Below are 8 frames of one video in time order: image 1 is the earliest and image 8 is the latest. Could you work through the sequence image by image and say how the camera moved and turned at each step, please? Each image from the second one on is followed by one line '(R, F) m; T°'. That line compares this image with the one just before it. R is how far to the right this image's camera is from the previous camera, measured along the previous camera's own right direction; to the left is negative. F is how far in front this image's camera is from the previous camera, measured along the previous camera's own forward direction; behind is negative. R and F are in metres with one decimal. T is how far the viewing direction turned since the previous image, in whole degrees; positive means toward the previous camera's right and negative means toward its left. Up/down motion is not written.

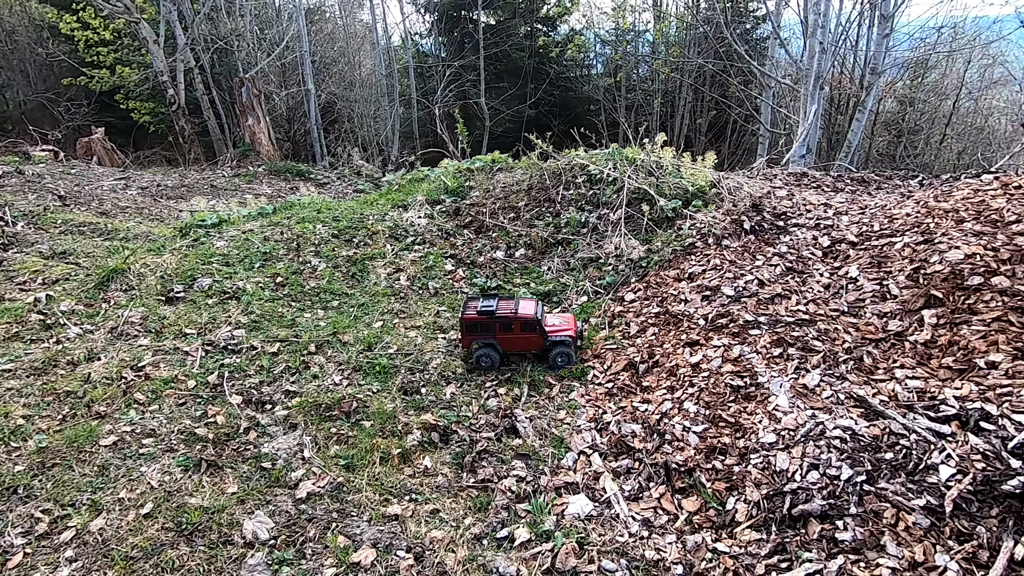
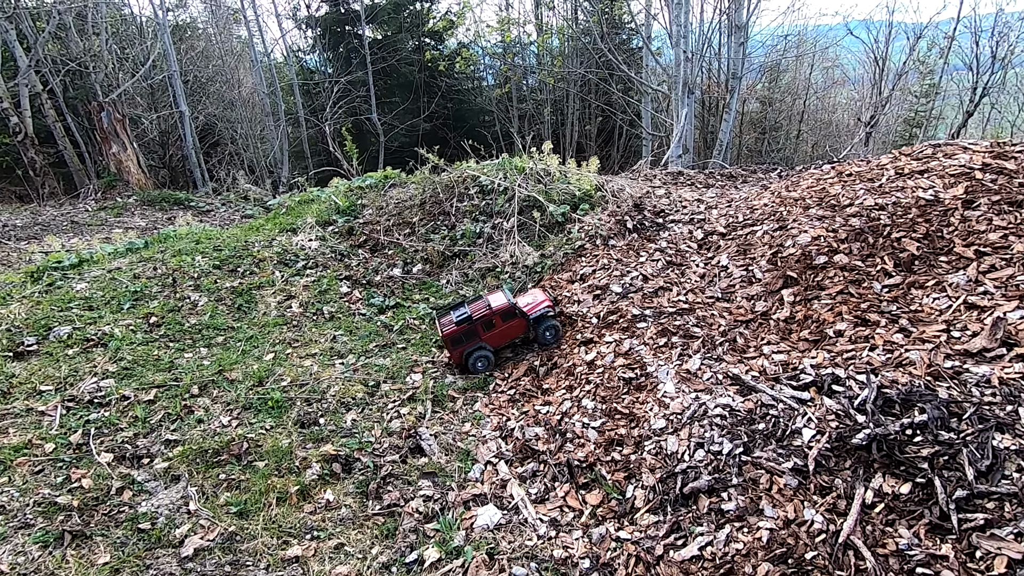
(+0.1, 0.0) m; +9°
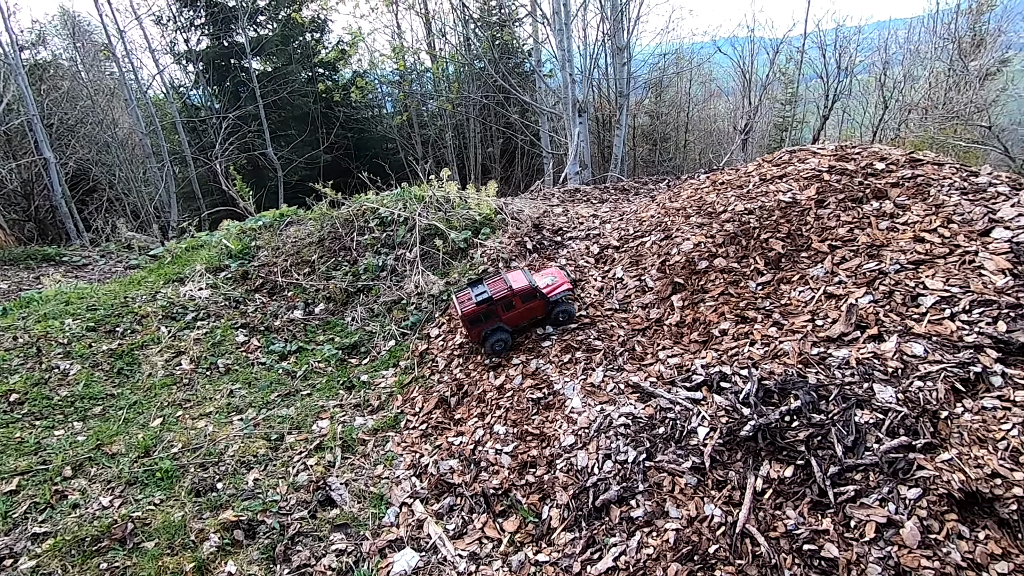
(+0.2, 0.0) m; +8°
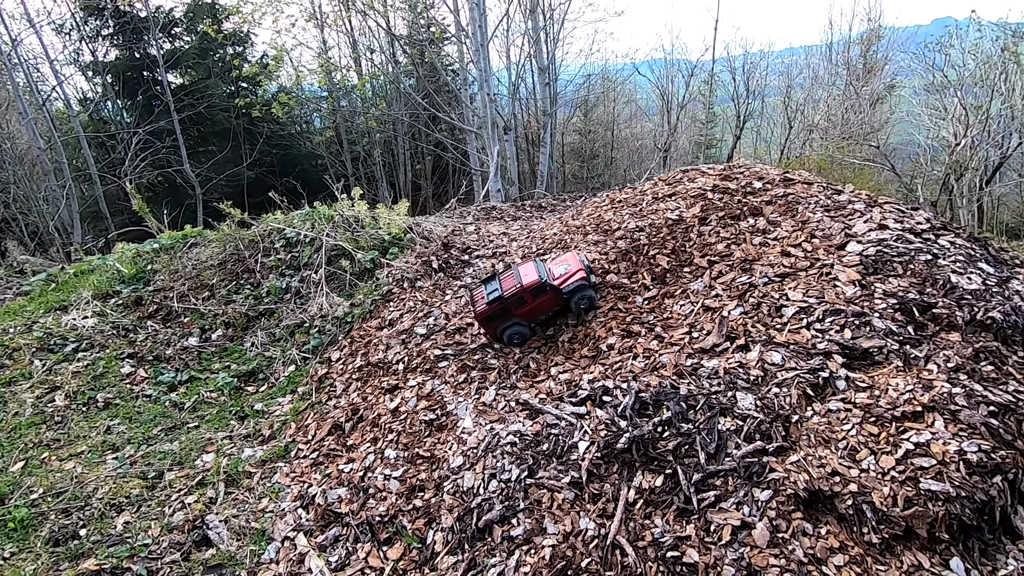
(+0.3, 0.0) m; +6°
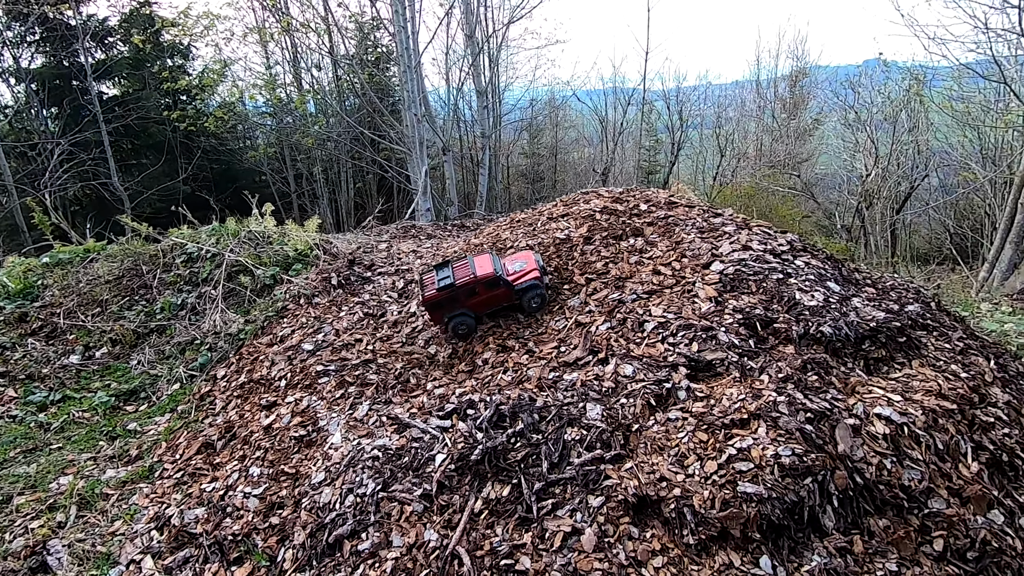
(+0.6, -0.1) m; +4°
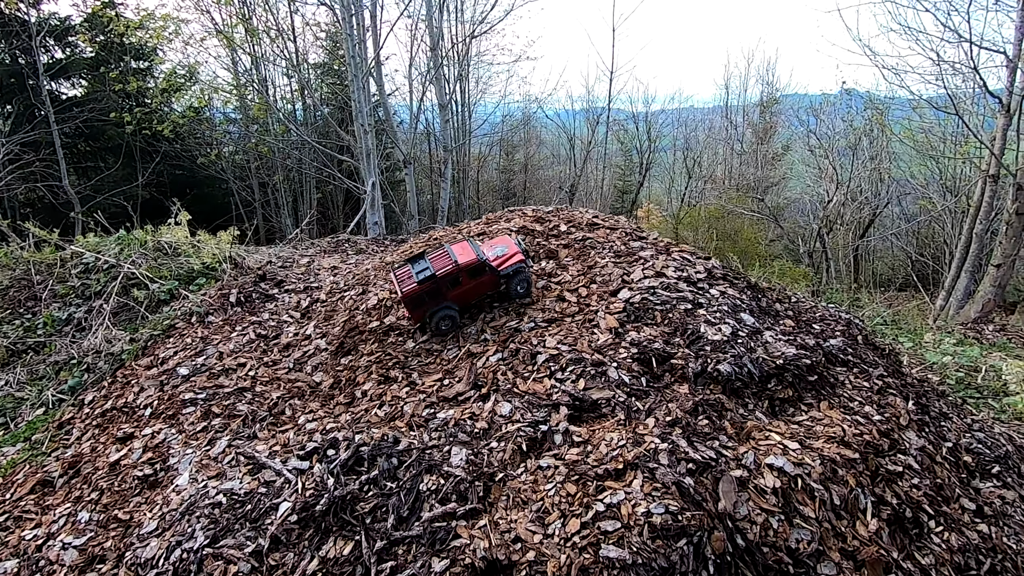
(+0.6, +0.3) m; +2°
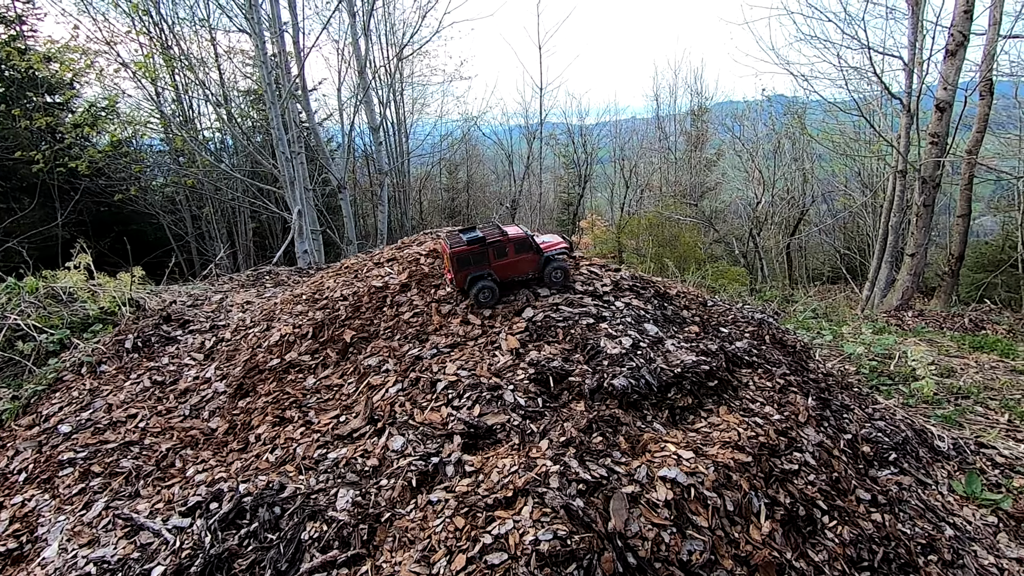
(+0.4, 0.0) m; +4°
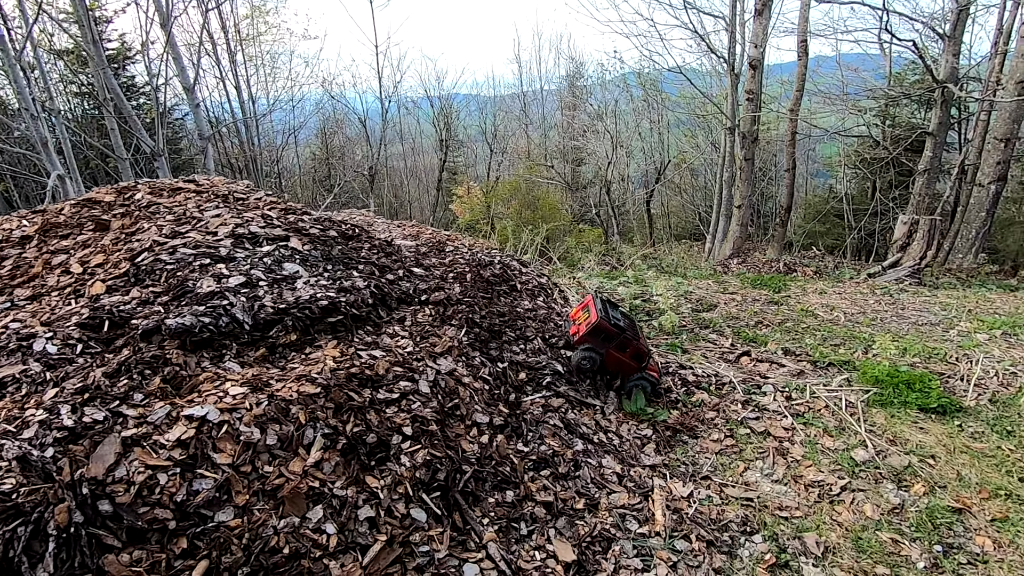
(+1.9, +0.1) m; +9°
